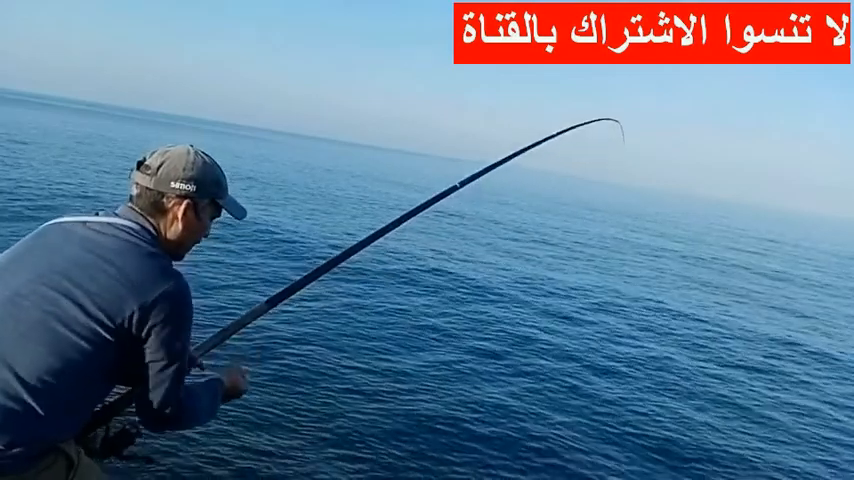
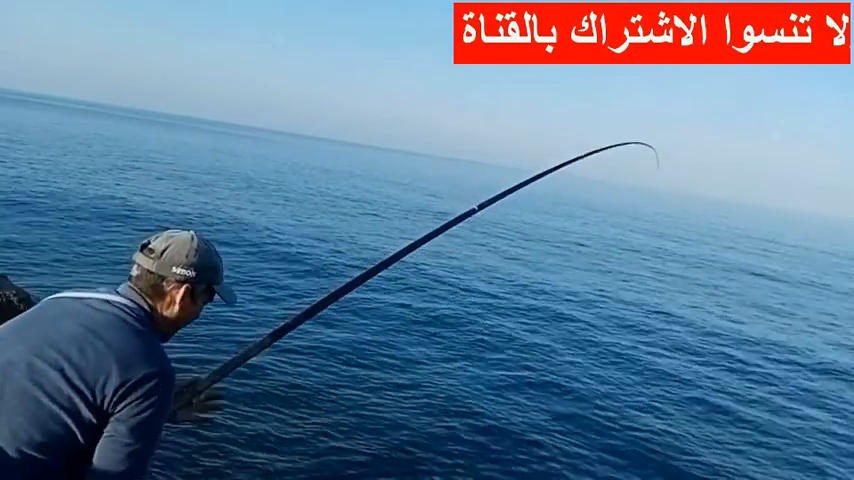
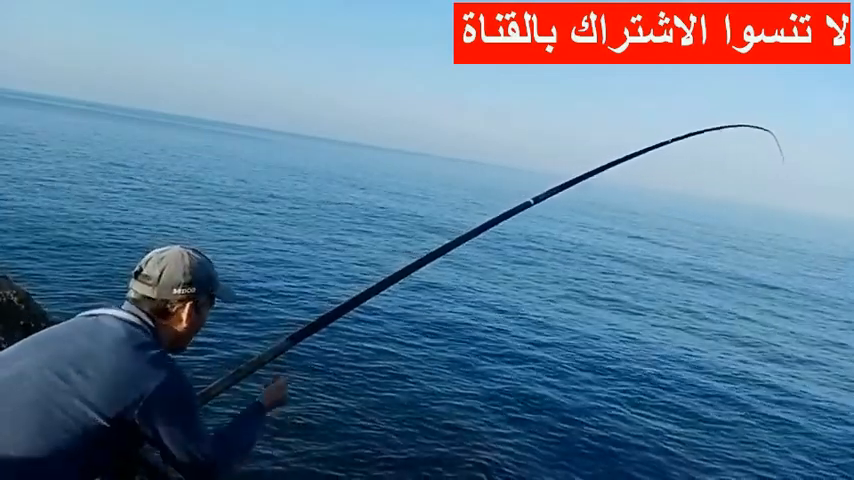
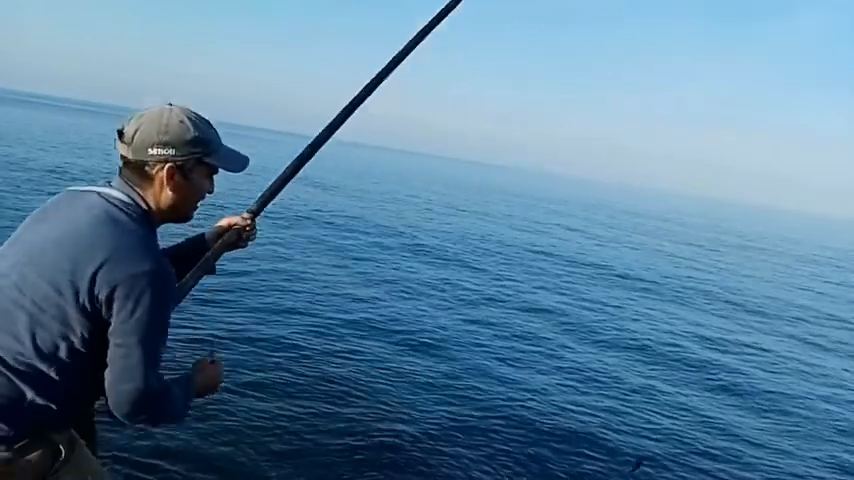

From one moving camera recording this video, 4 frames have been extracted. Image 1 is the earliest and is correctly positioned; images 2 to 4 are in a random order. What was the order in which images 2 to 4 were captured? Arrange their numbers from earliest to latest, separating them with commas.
2, 3, 4
